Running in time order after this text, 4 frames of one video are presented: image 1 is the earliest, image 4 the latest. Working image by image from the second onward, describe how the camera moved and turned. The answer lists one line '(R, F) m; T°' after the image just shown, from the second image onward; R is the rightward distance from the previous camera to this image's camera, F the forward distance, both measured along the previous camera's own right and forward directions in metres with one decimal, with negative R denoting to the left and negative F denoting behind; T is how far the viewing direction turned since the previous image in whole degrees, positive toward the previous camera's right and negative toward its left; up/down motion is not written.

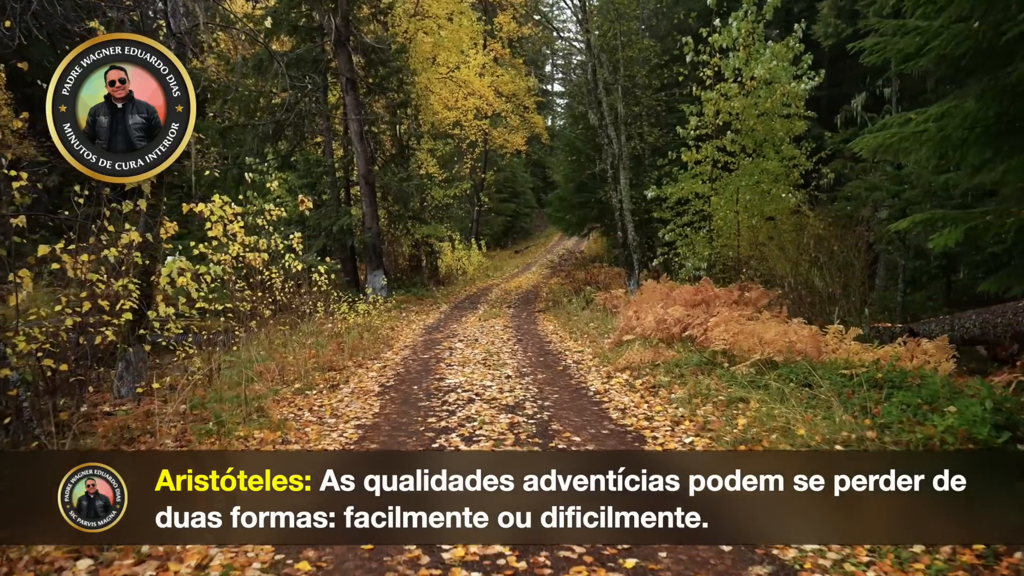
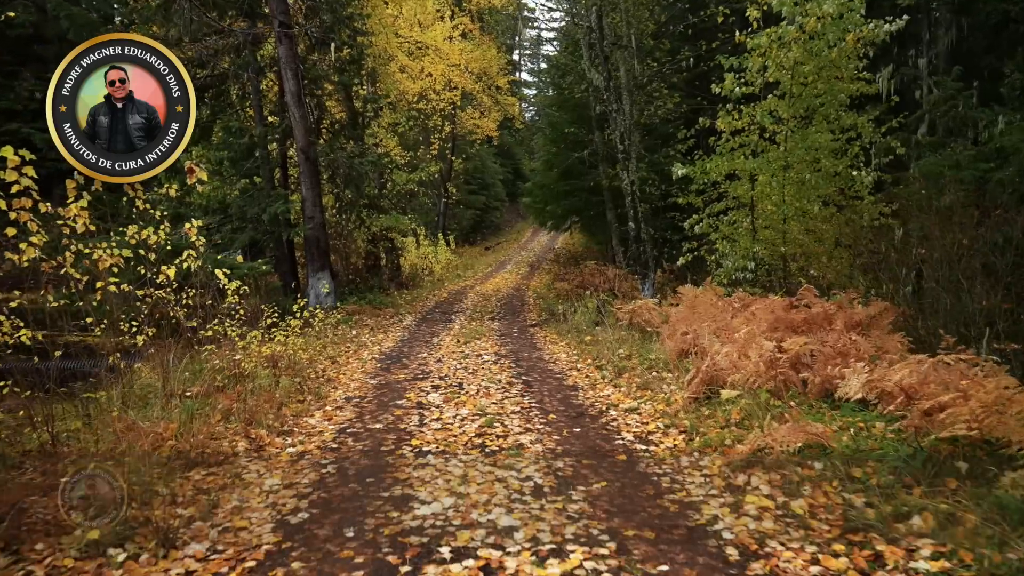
(-0.4, +3.7) m; +3°
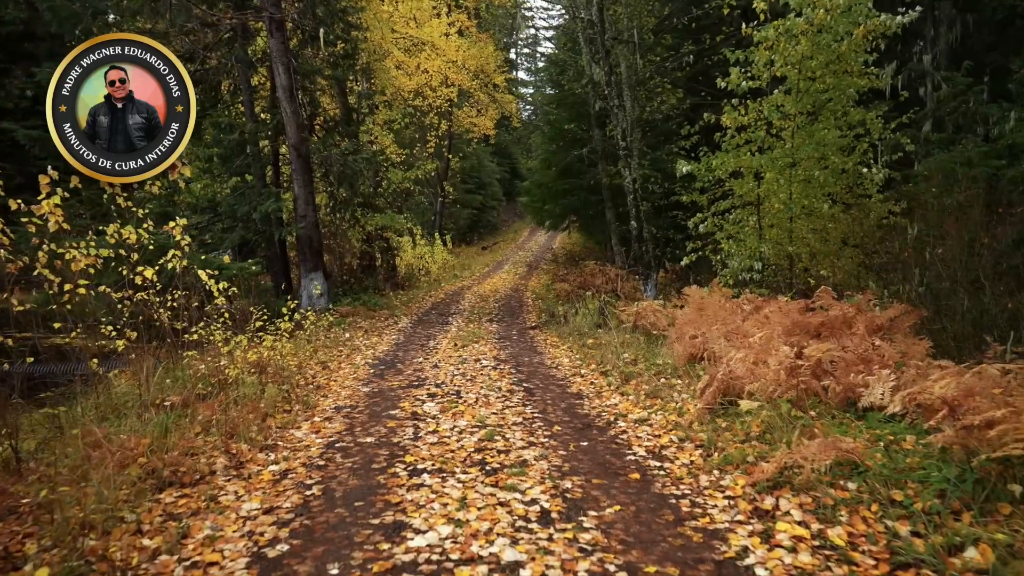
(0.0, +0.4) m; 0°
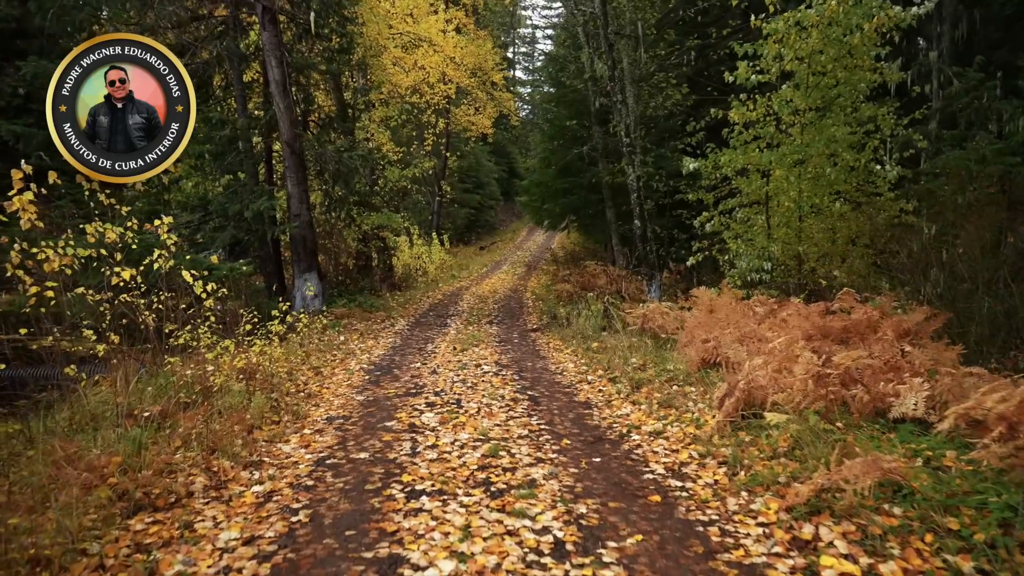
(-0.1, +0.4) m; 0°
